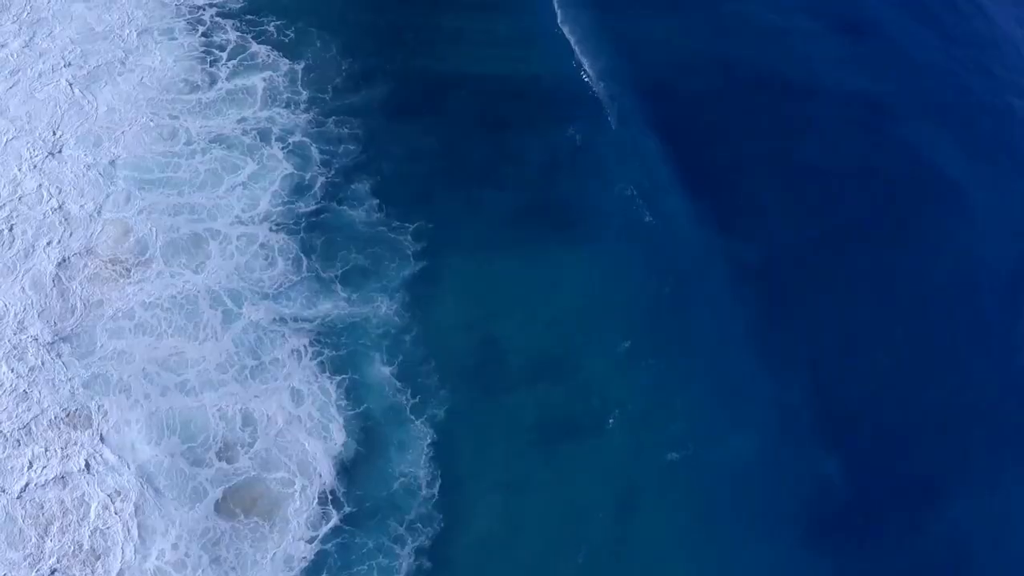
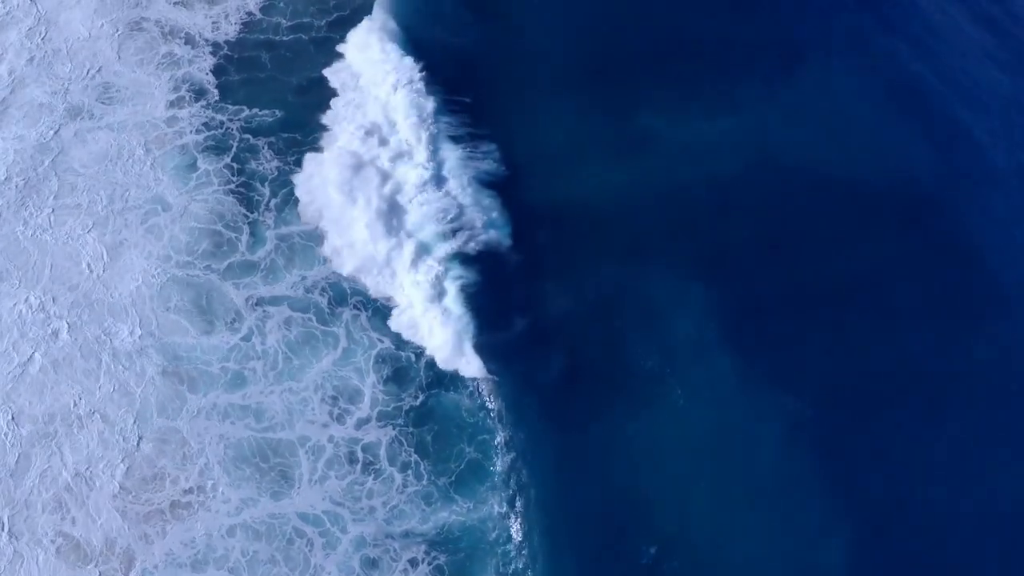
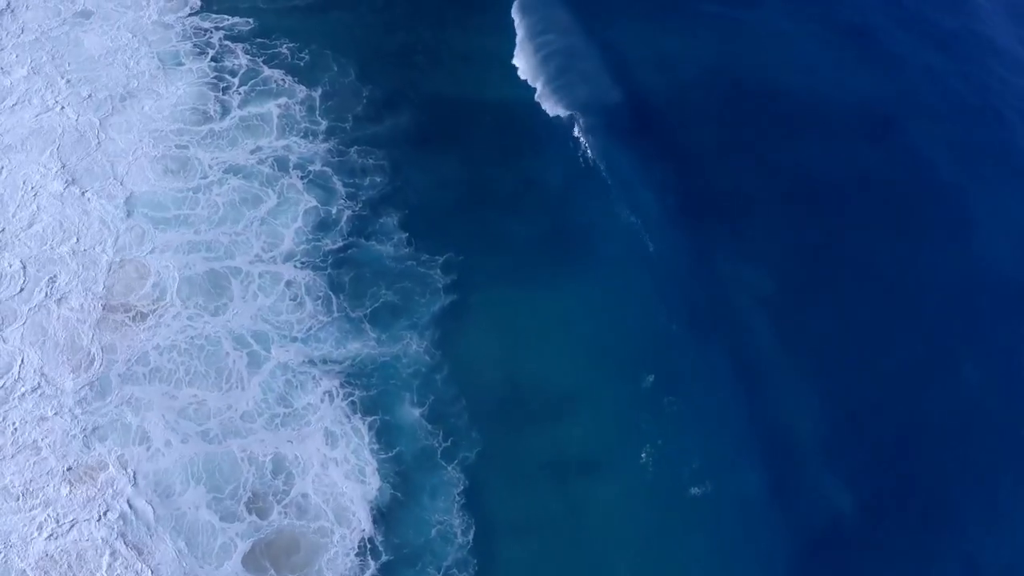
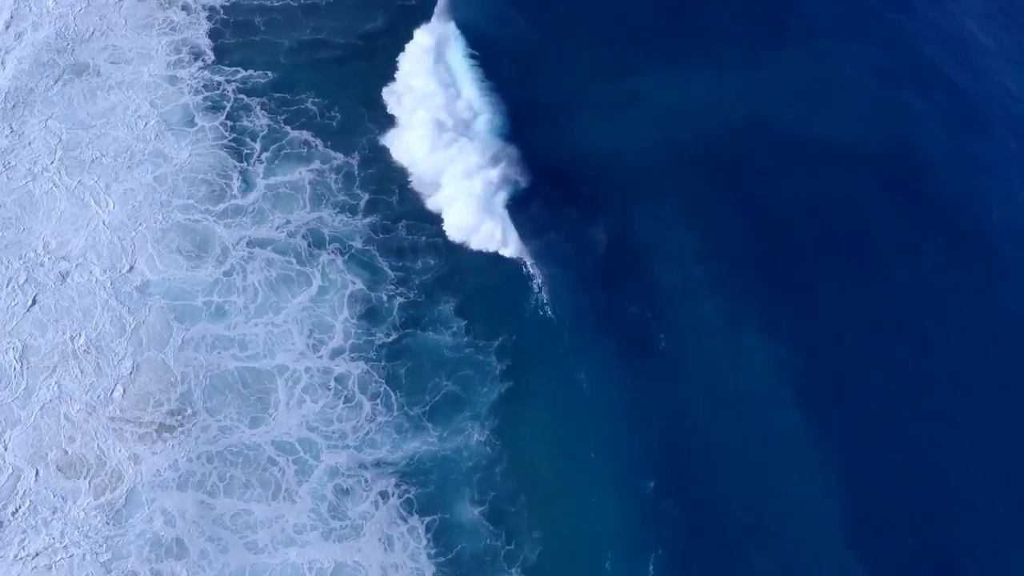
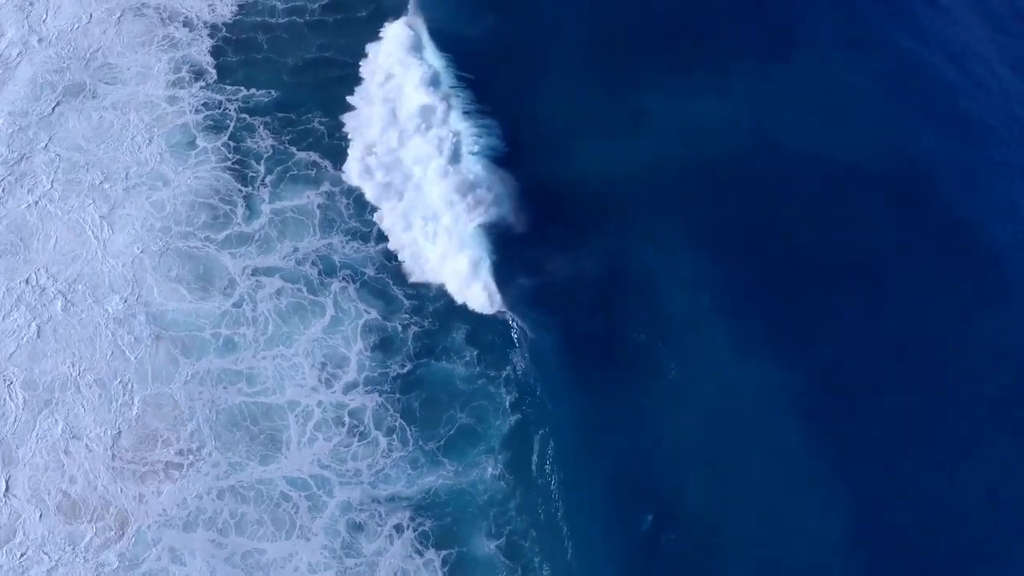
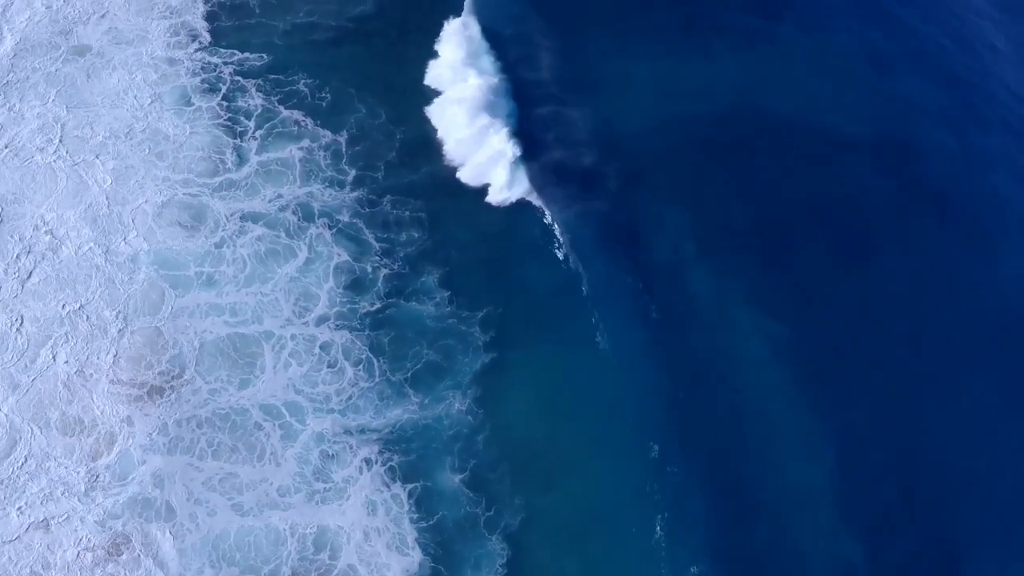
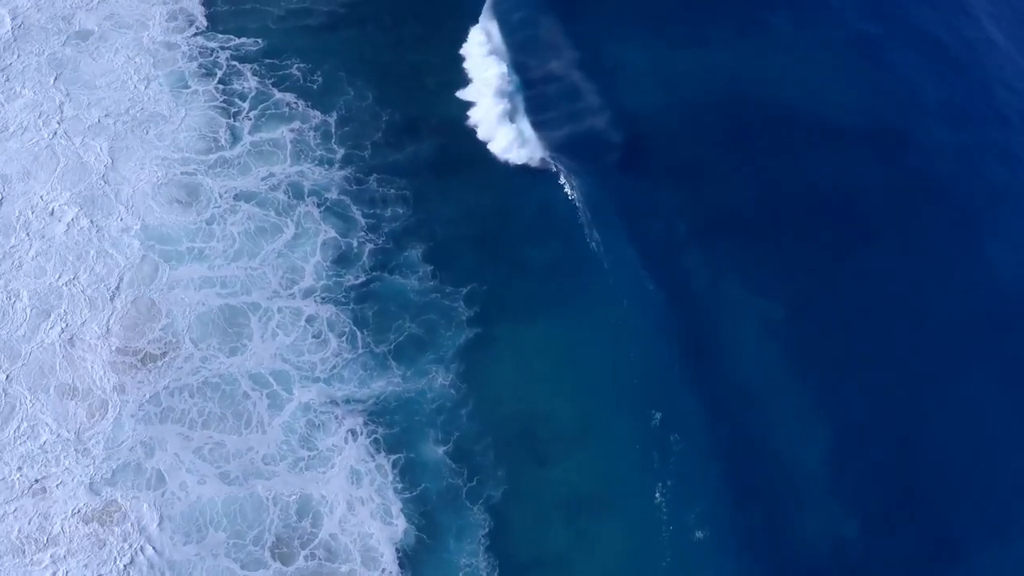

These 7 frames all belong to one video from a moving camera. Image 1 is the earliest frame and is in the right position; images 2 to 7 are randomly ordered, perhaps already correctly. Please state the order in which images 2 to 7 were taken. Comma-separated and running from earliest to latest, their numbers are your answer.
3, 7, 6, 4, 5, 2
